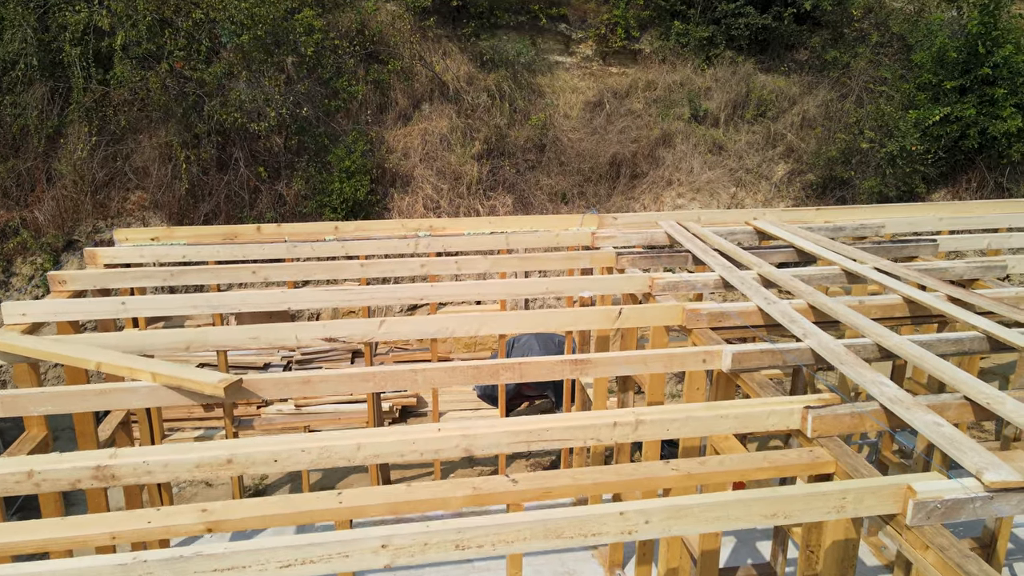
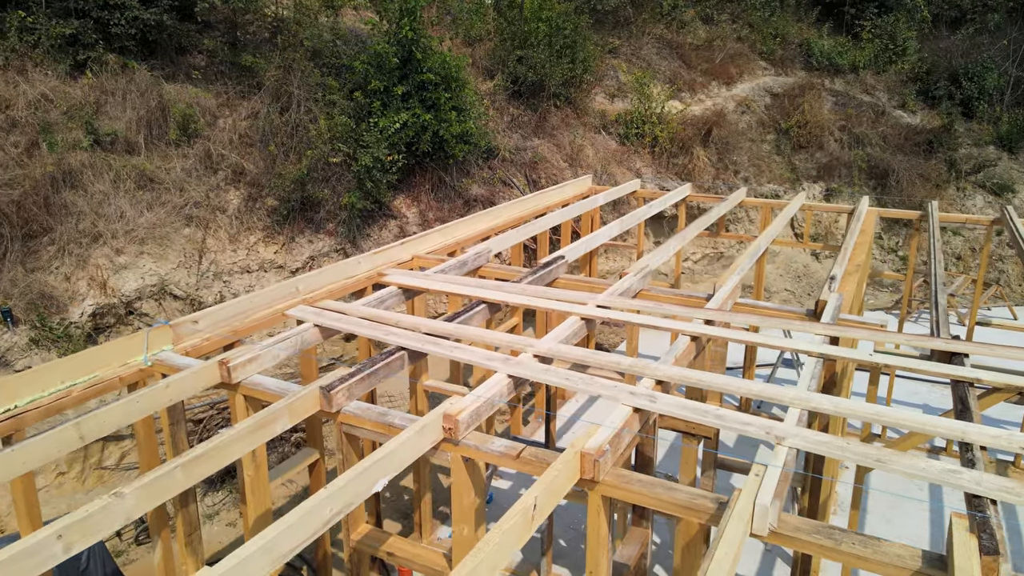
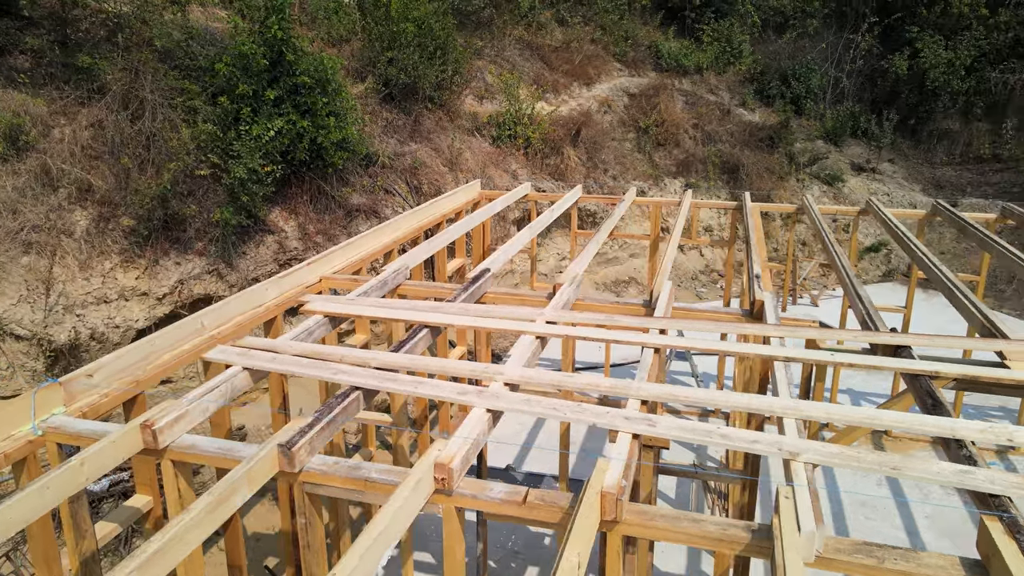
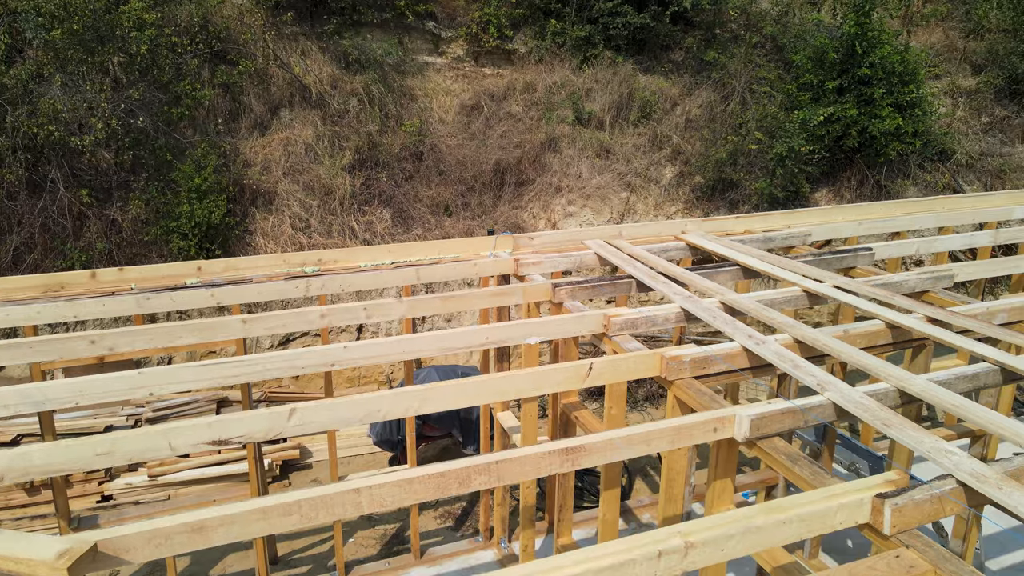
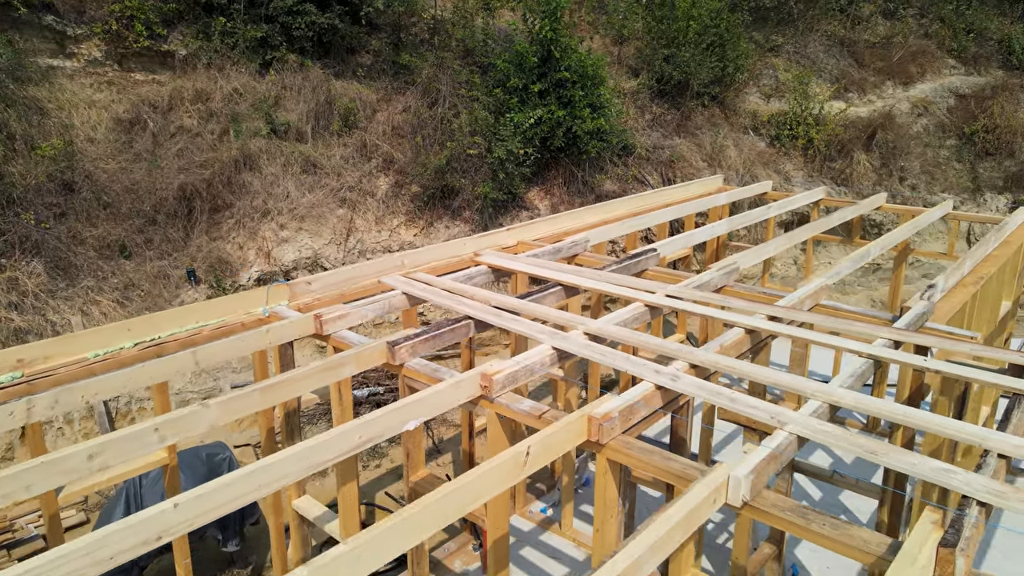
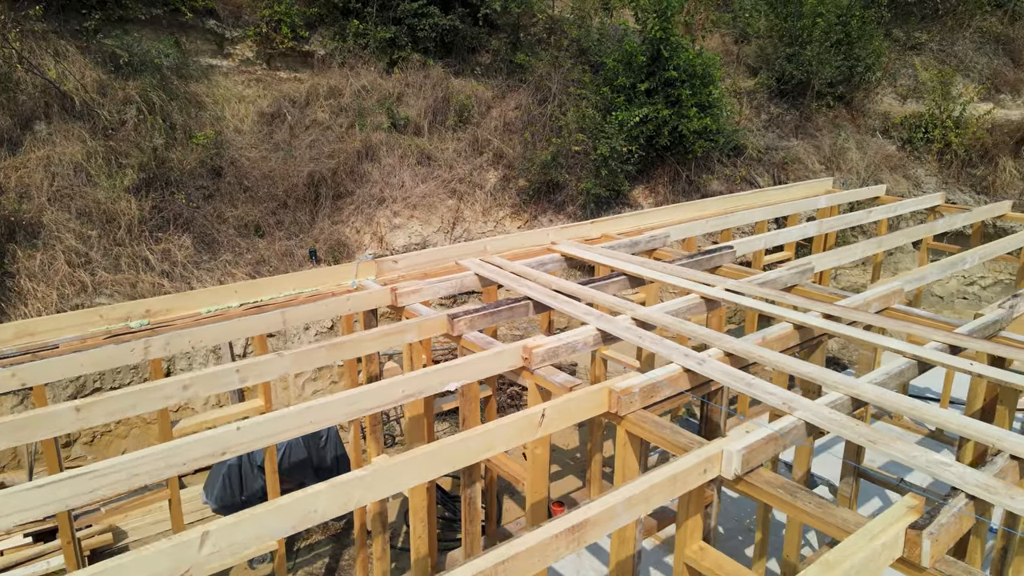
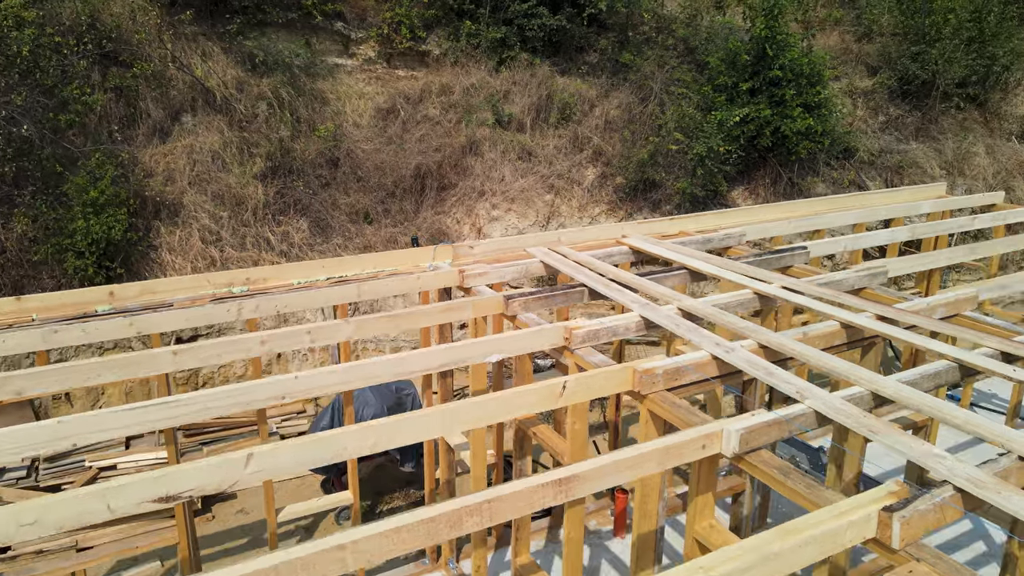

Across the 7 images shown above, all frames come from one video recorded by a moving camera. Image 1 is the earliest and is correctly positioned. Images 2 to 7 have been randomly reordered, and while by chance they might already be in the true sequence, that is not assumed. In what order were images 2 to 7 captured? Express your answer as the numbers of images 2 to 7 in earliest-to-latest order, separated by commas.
4, 7, 6, 5, 2, 3
